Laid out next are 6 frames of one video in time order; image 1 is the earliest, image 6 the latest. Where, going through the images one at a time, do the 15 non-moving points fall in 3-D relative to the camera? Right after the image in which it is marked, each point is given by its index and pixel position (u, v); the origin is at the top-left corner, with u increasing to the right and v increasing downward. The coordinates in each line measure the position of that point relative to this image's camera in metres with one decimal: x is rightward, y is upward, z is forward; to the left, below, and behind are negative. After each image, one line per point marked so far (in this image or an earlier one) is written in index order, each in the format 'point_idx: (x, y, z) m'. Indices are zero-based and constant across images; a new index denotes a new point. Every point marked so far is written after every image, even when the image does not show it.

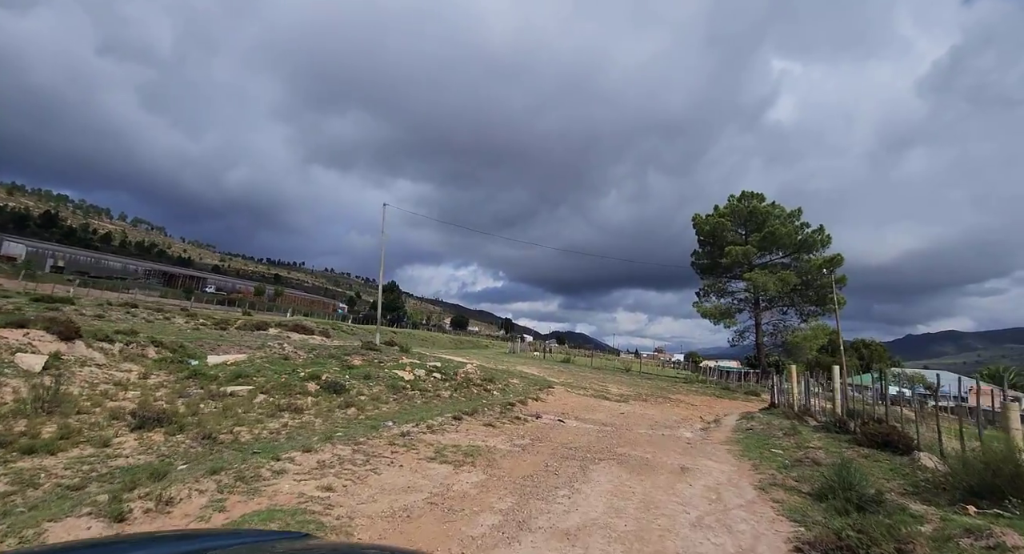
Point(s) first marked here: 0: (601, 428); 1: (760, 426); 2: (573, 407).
0: (+2.7, -4.6, +13.5) m
1: (+8.4, -5.0, +15.1) m
2: (+2.4, -5.1, +17.6) m
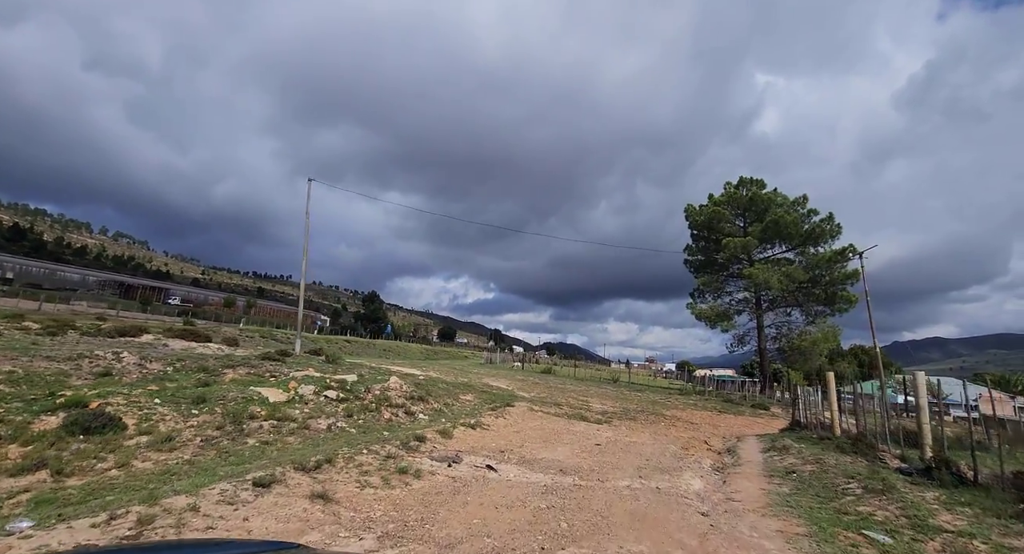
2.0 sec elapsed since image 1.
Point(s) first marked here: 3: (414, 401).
0: (+0.8, -3.7, +8.1) m
1: (+6.5, -4.2, +9.8) m
2: (+0.4, -4.4, +12.1) m
3: (-3.2, -4.1, +14.8) m
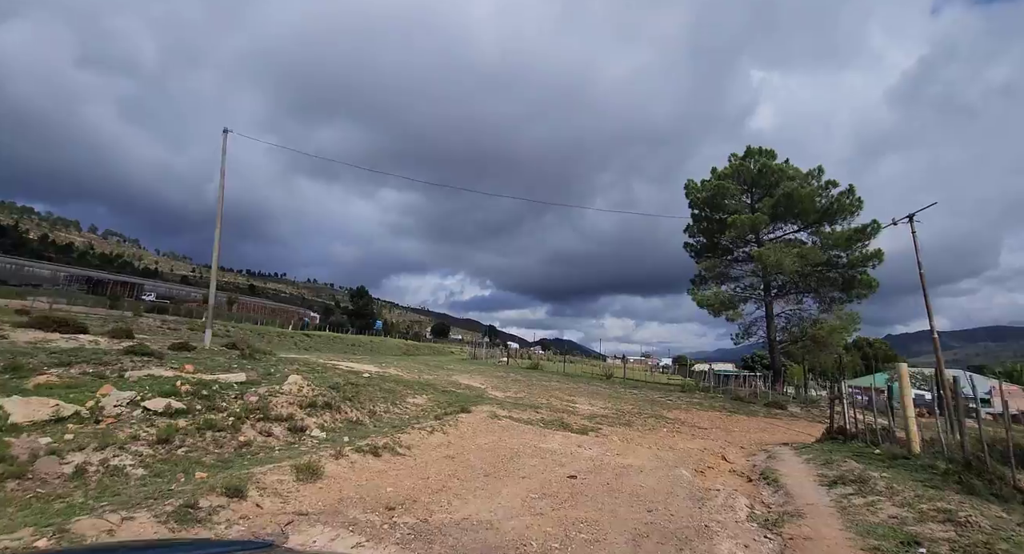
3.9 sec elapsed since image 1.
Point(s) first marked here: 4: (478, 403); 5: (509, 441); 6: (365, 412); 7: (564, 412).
0: (-0.5, -2.7, +3.7) m
1: (+5.2, -3.1, +5.4) m
2: (-0.9, -3.4, +7.7) m
3: (-4.6, -3.1, +10.4) m
4: (-1.3, -4.9, +17.2) m
5: (-0.1, -4.0, +10.8) m
6: (-3.9, -3.6, +11.9) m
7: (+2.2, -5.7, +18.7) m
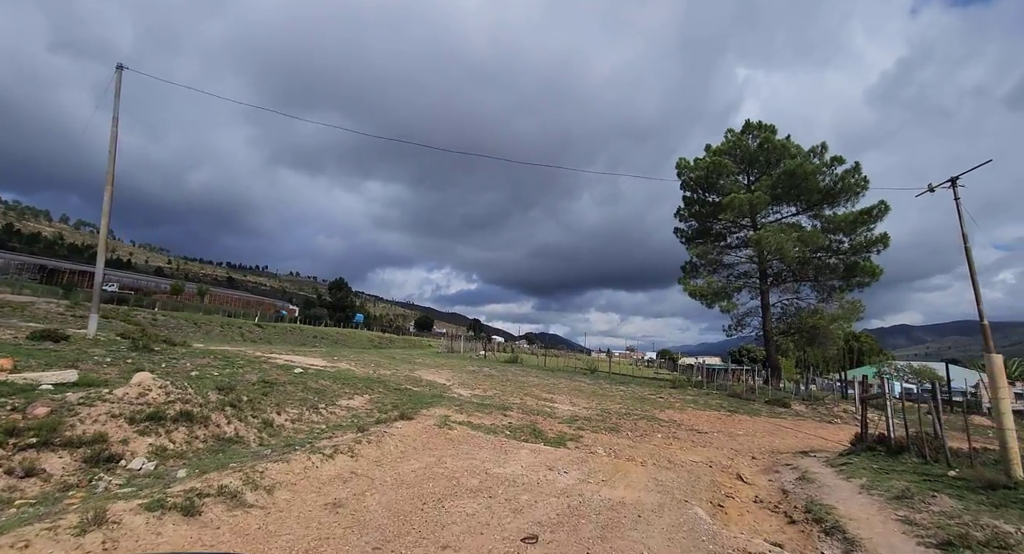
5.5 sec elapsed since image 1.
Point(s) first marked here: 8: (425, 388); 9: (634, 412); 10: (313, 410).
0: (-1.3, -2.0, +0.5) m
1: (+4.4, -2.4, +2.4) m
2: (-1.8, -2.6, +4.5) m
3: (-5.5, -2.3, +7.1) m
4: (-2.5, -4.0, +14.0) m
5: (-1.1, -3.2, +7.6) m
6: (-4.9, -2.8, +8.6) m
7: (+1.0, -4.8, +15.6) m
8: (-3.6, -4.5, +18.4) m
9: (+5.1, -5.6, +18.6) m
10: (-4.8, -3.2, +10.9) m
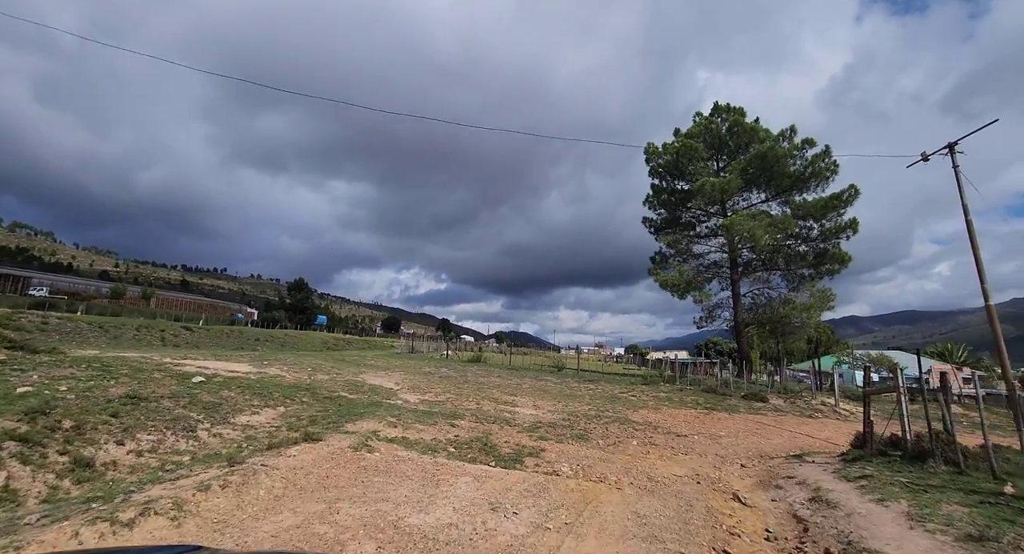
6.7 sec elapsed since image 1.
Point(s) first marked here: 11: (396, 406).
0: (-1.7, -1.6, -1.9) m
1: (+3.8, -1.9, +0.4) m
2: (-2.5, -2.2, +2.0) m
3: (-6.4, -1.9, +4.3) m
4: (-3.8, -3.6, +11.4) m
5: (-2.0, -2.8, +5.2) m
6: (-5.9, -2.4, +5.9) m
7: (-0.5, -4.3, +13.3) m
8: (-5.2, -4.1, +15.7) m
9: (+3.5, -5.1, +16.5) m
10: (-5.9, -2.8, +8.2) m
11: (-3.7, -4.1, +14.2) m
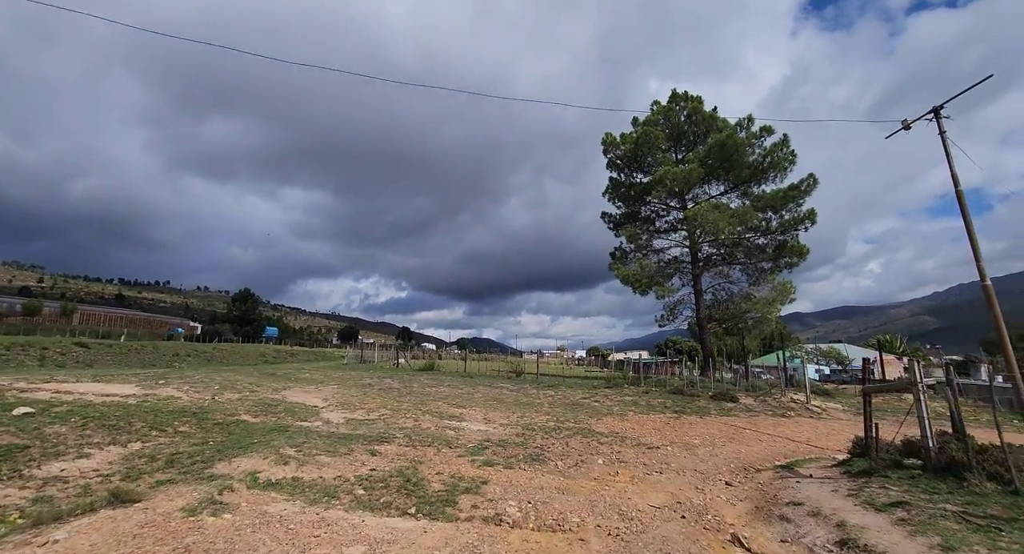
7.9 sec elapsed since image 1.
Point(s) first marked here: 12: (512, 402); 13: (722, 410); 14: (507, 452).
0: (-1.9, -1.2, -4.4) m
1: (+3.4, -1.4, -1.7) m
2: (-3.0, -1.8, -0.6) m
3: (-7.1, -1.7, +1.4) m
4: (-5.1, -3.4, +8.7) m
5: (-2.7, -2.5, +2.7) m
6: (-6.7, -2.2, +3.0) m
7: (-1.9, -4.1, +10.8) m
8: (-6.8, -4.0, +12.8) m
9: (+1.7, -4.8, +14.4) m
10: (-6.9, -2.6, +5.3) m
11: (-5.2, -3.9, +11.4) m
12: (-0.1, -5.1, +18.2) m
13: (+8.7, -5.5, +18.5) m
14: (-0.1, -4.2, +10.8) m
